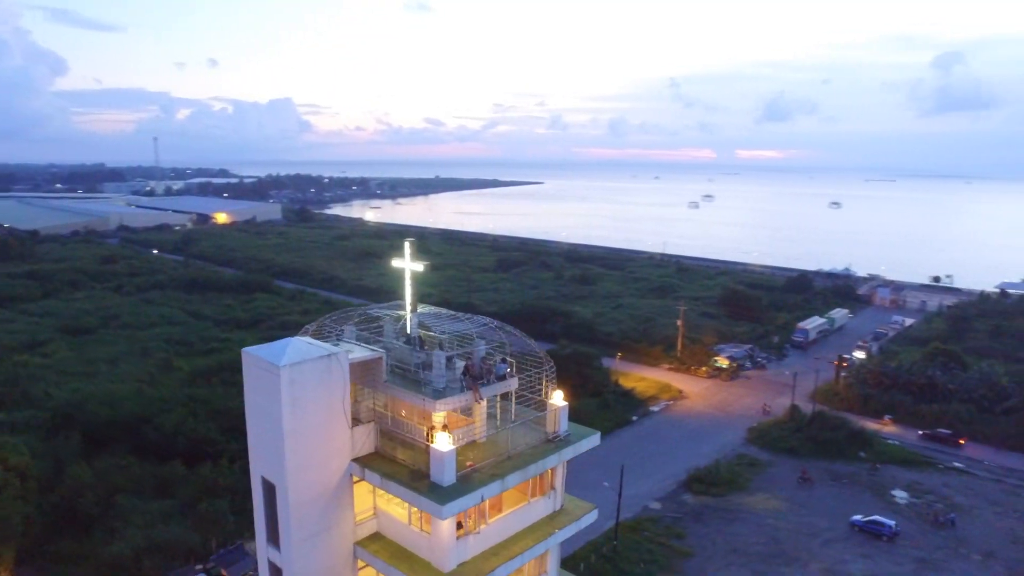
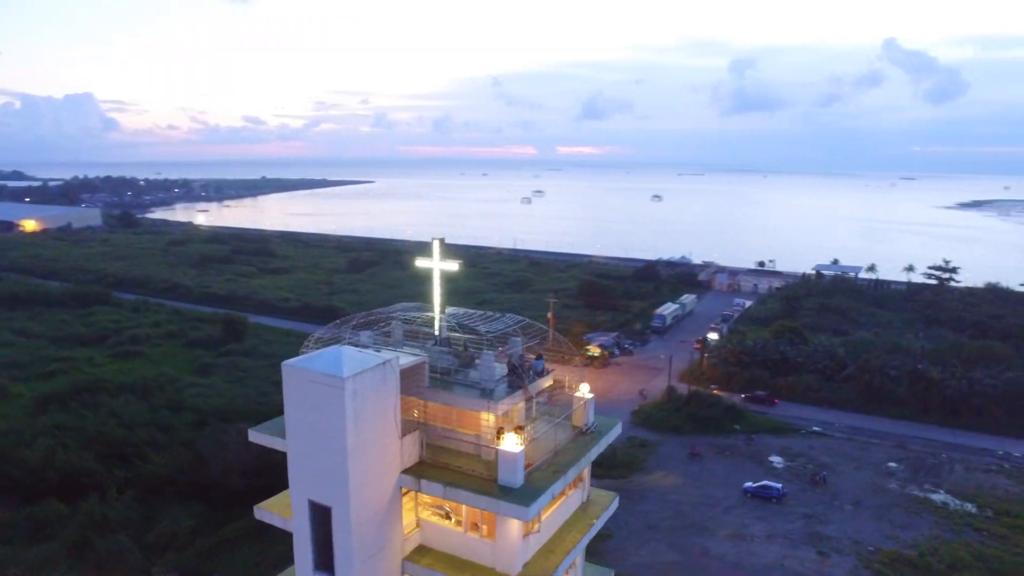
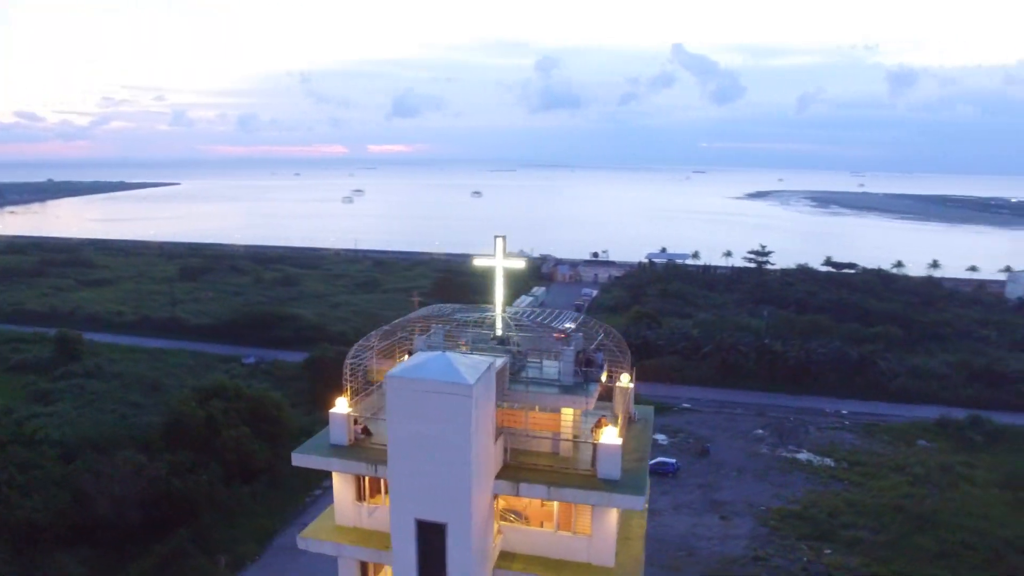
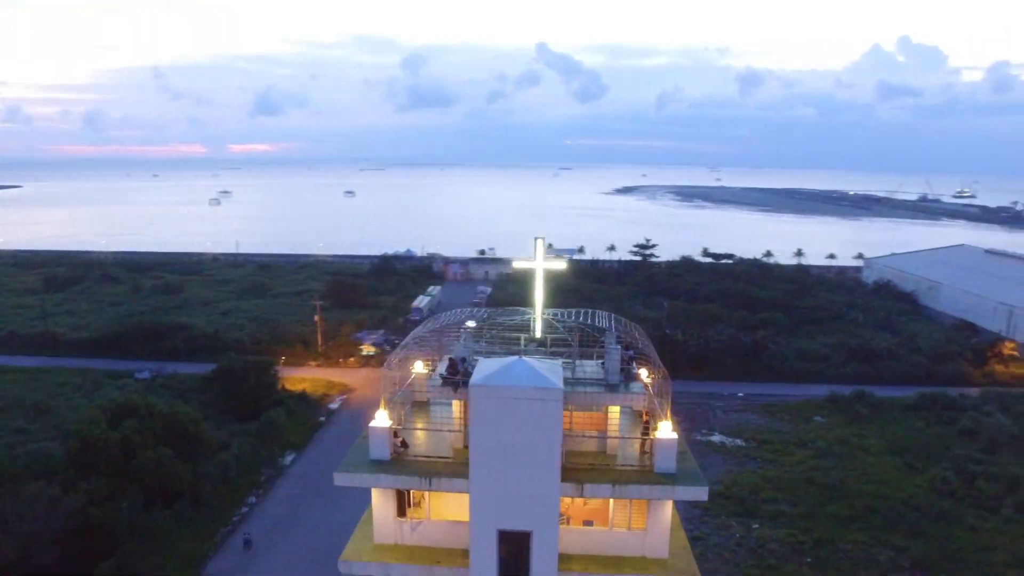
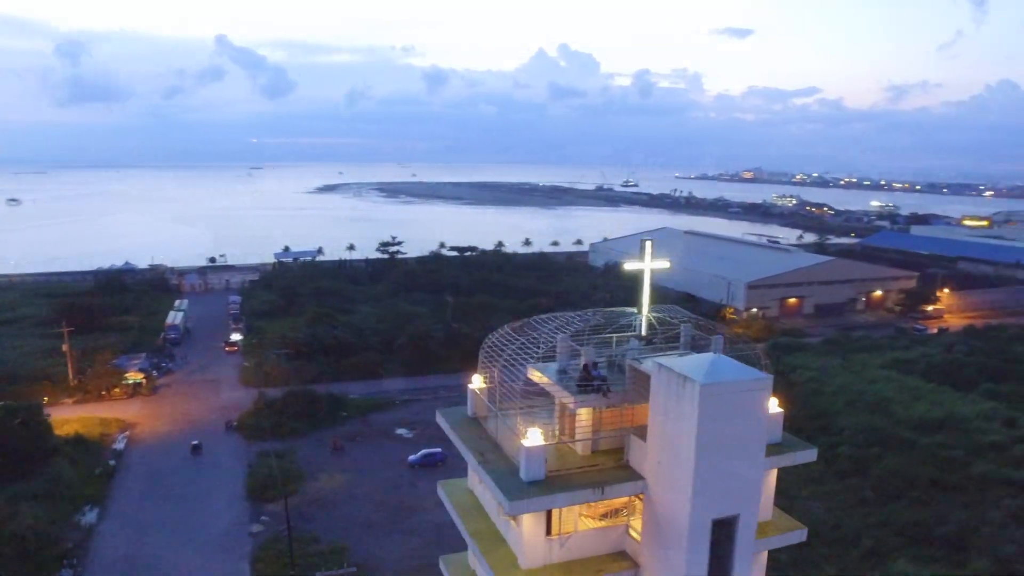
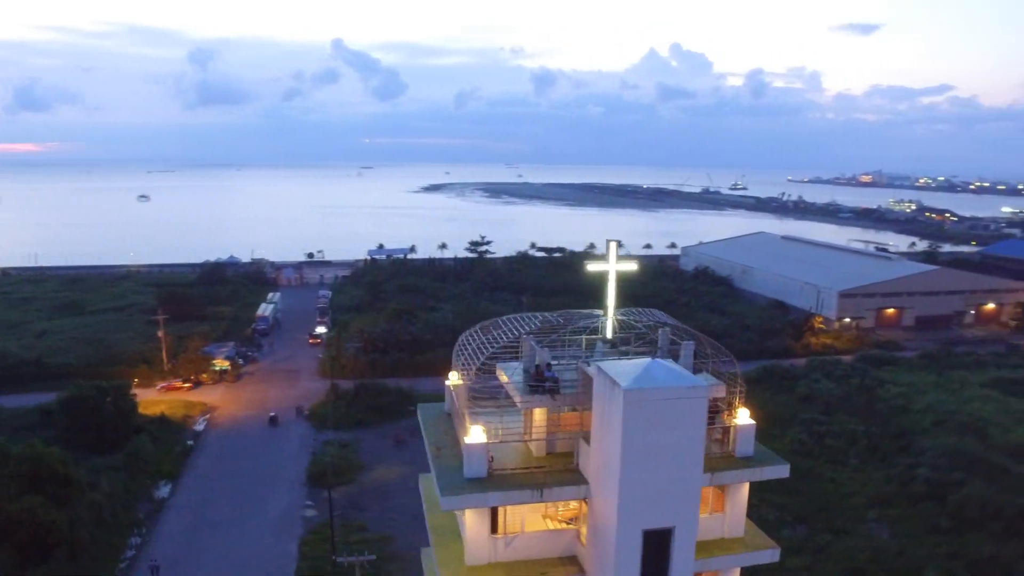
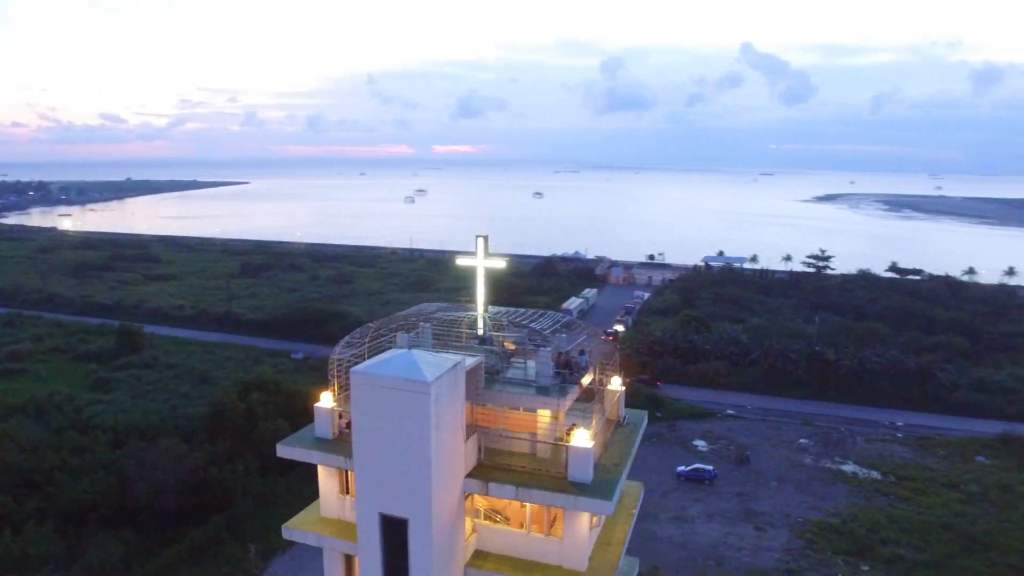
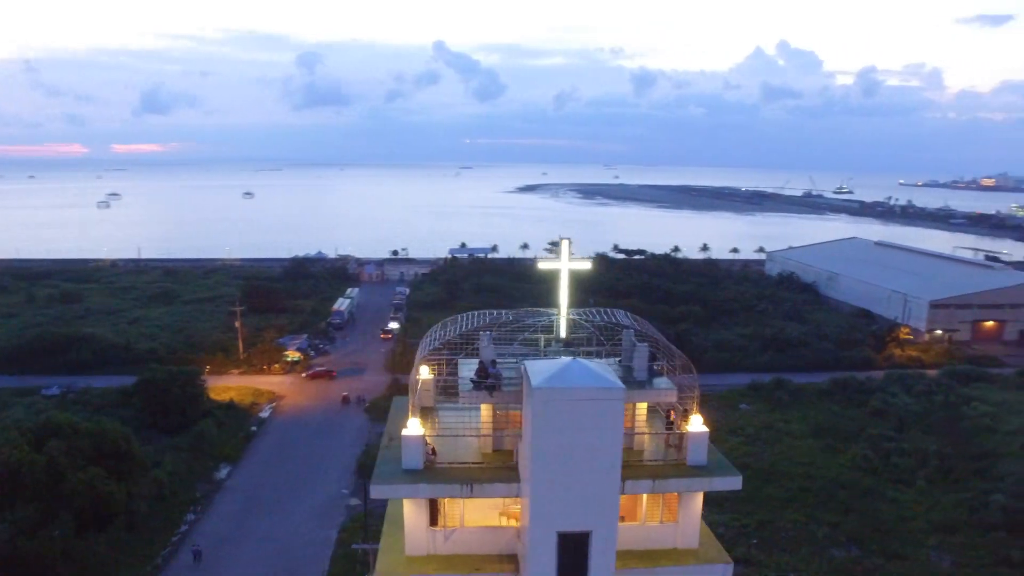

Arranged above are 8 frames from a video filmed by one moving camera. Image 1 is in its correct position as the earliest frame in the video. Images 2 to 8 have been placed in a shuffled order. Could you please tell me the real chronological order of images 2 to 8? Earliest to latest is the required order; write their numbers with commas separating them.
2, 7, 3, 4, 8, 6, 5
